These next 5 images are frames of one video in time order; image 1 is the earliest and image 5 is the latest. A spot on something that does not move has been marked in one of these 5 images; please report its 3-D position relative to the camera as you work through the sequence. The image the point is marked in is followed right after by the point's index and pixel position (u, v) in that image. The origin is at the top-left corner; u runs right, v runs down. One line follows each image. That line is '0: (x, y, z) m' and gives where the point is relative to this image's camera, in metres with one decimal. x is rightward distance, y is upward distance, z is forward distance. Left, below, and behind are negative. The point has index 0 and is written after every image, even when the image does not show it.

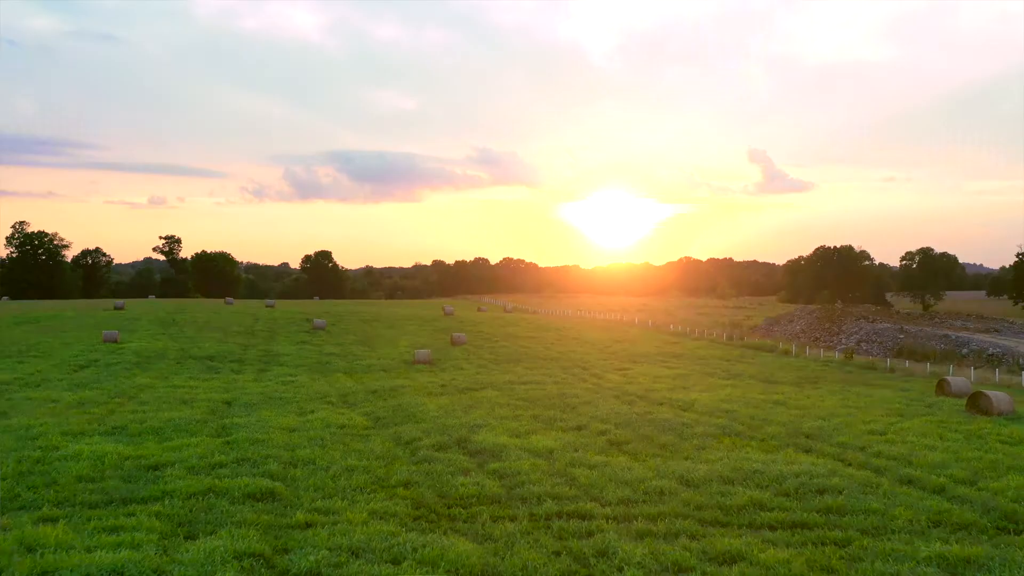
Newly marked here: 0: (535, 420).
0: (+0.4, -2.2, +14.3) m
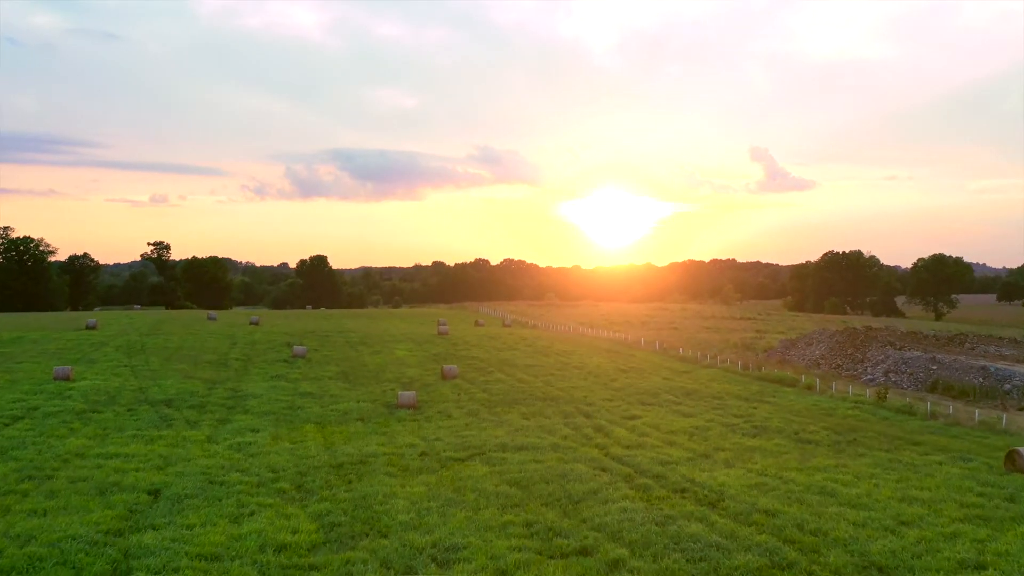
0: (+0.2, -3.2, +11.4) m
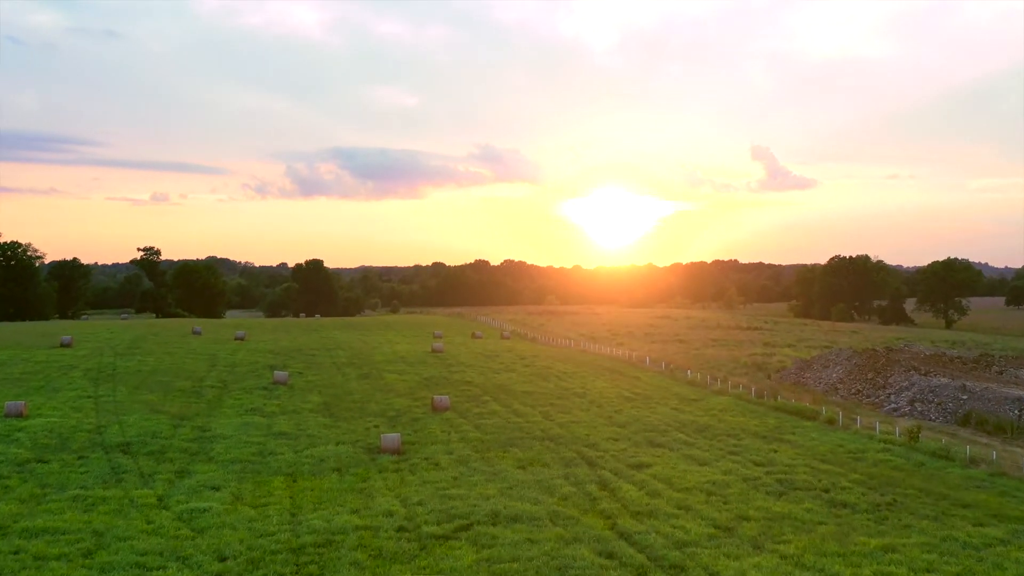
0: (+0.1, -4.1, +9.0) m
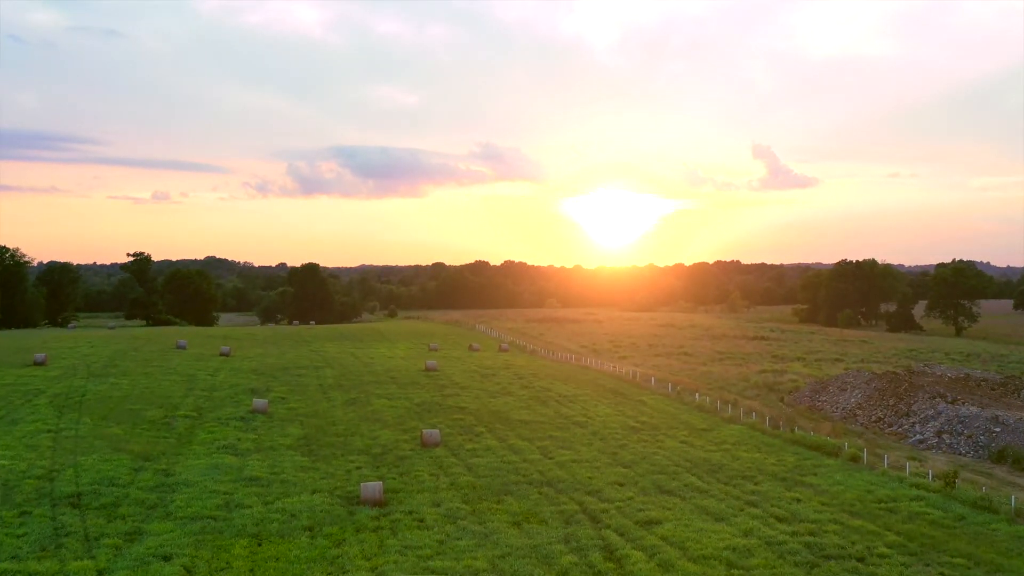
0: (-0.1, -4.9, +6.8) m
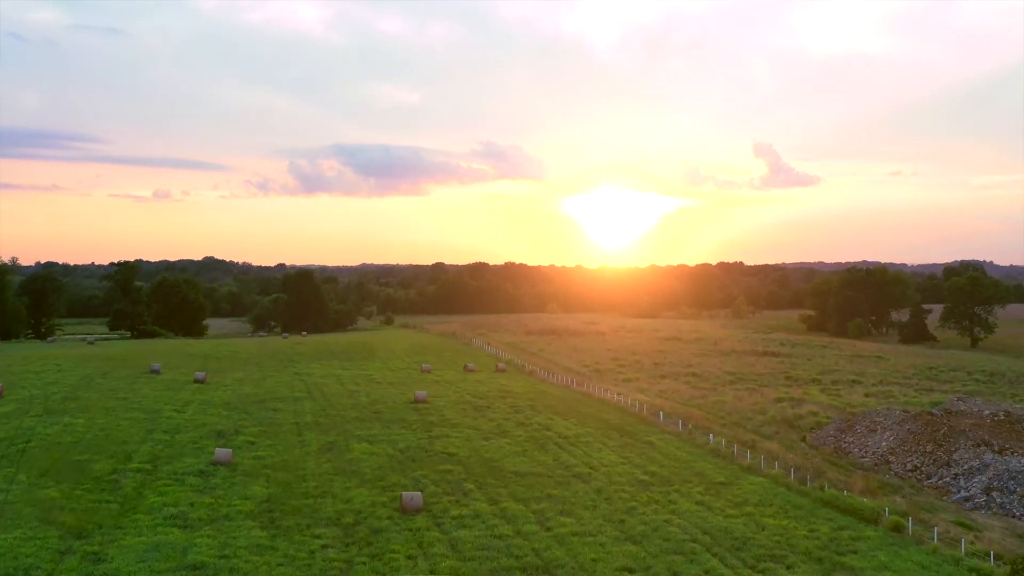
0: (-0.3, -6.1, +3.5) m
